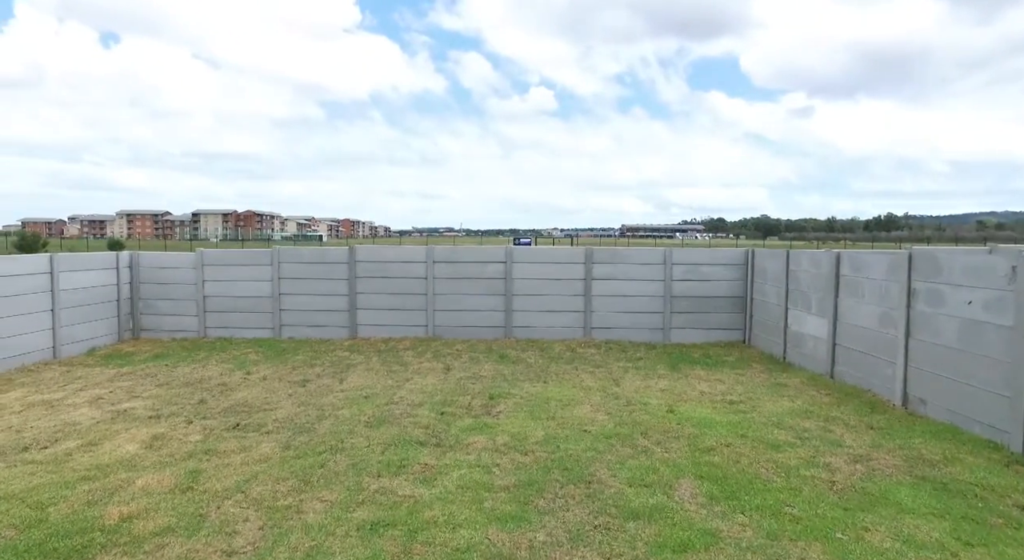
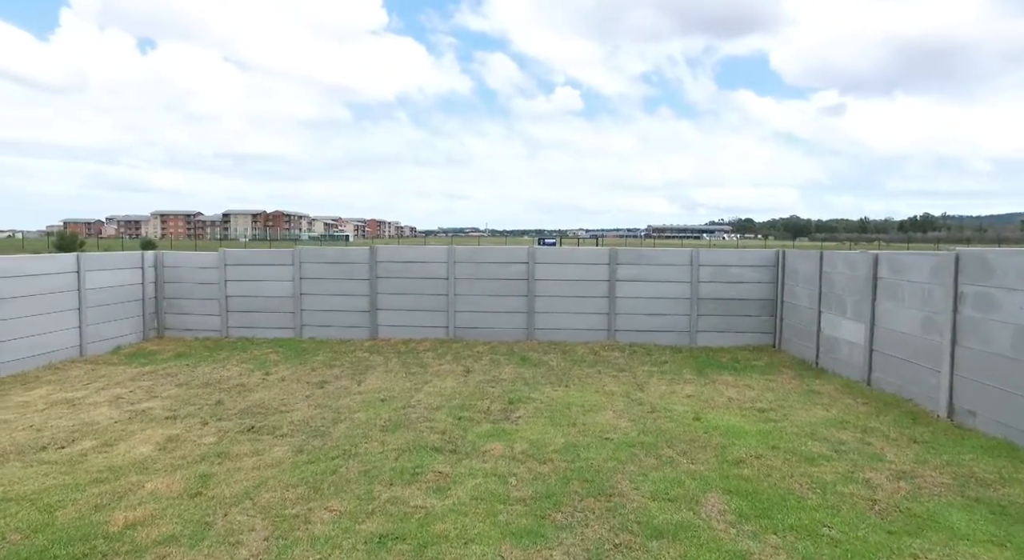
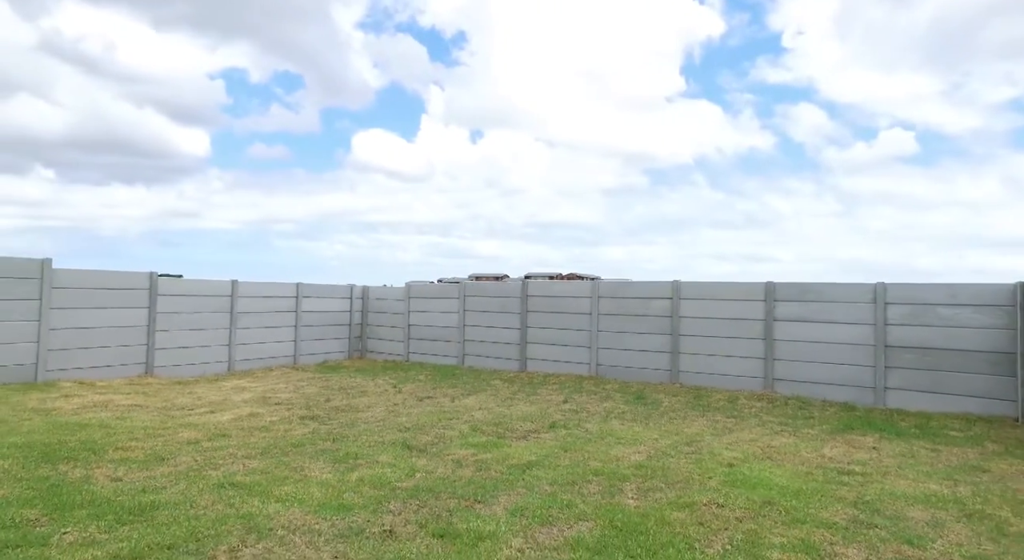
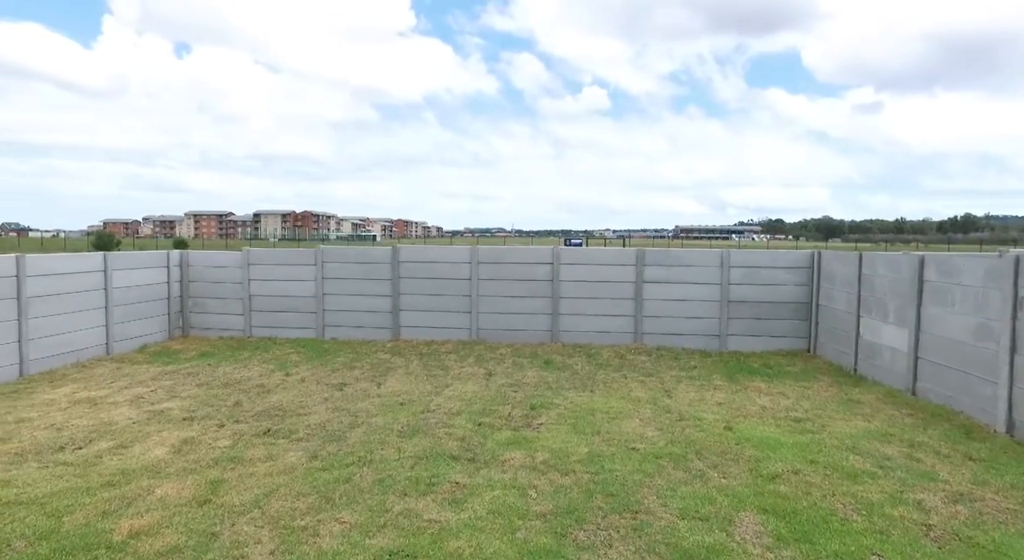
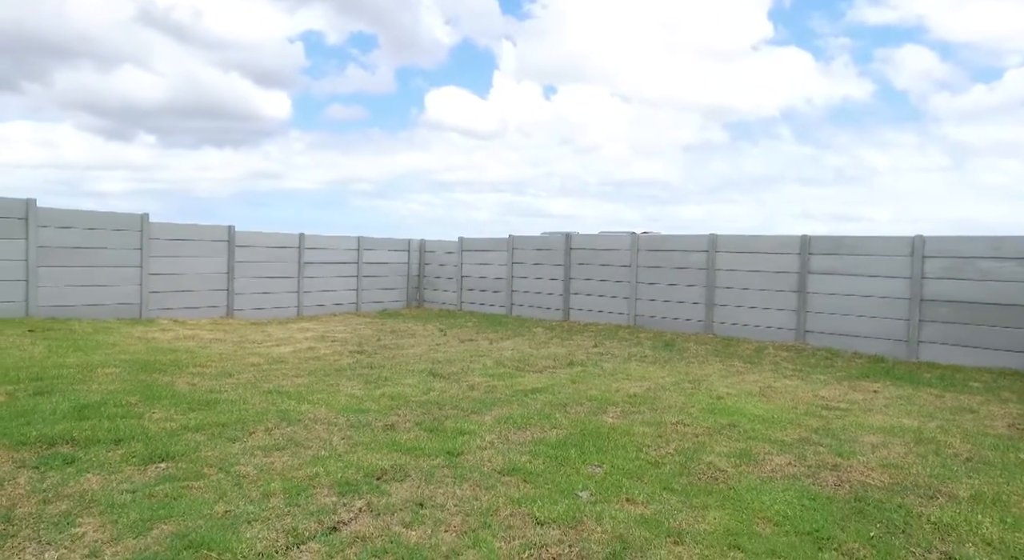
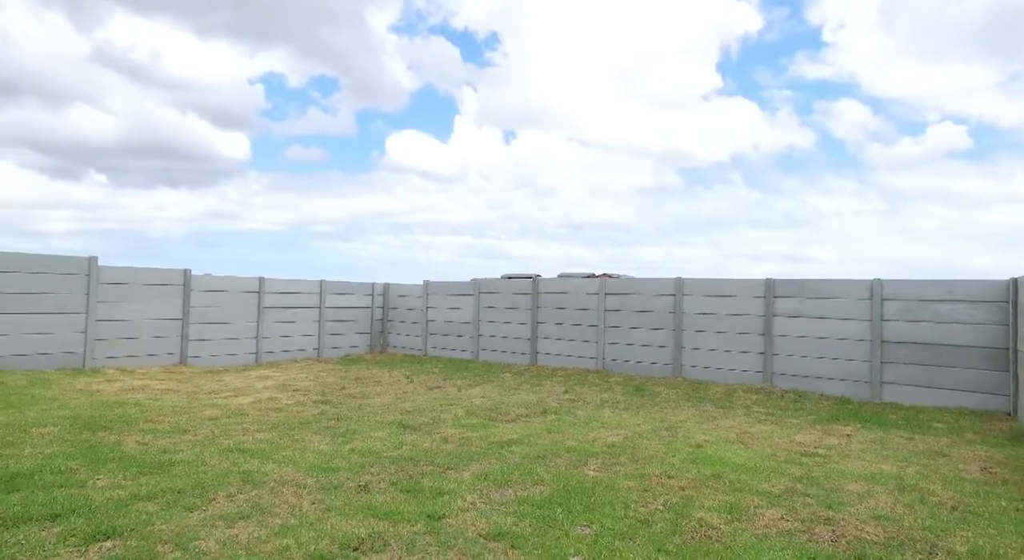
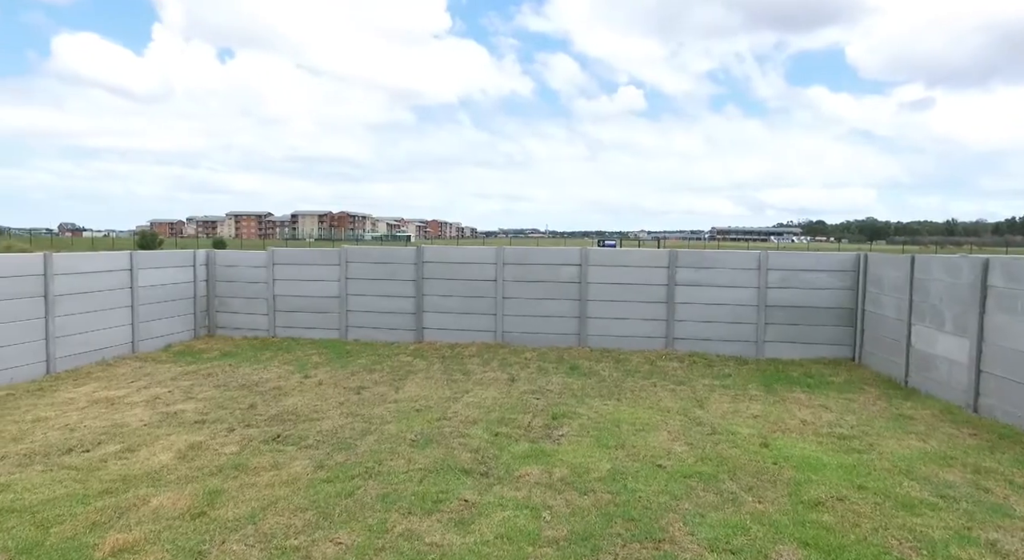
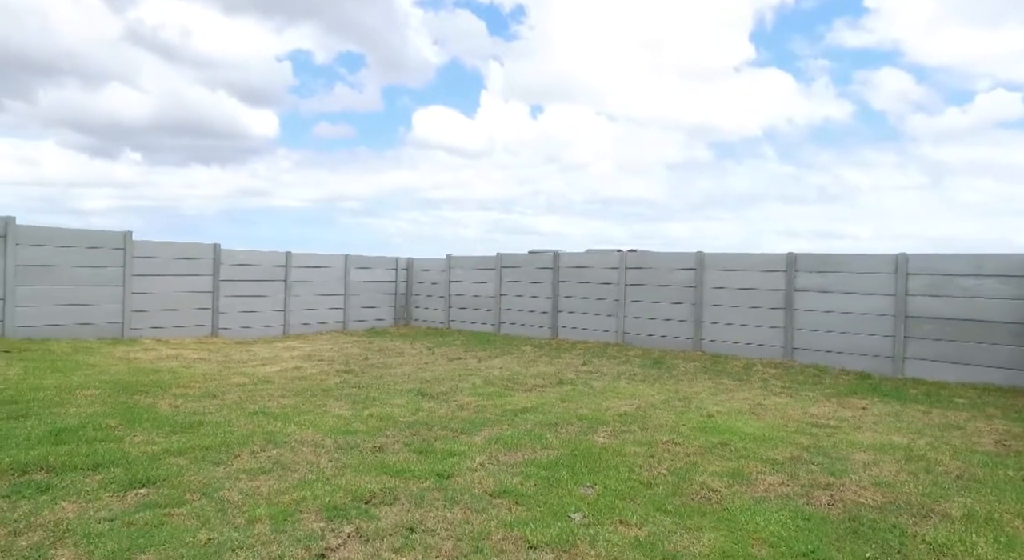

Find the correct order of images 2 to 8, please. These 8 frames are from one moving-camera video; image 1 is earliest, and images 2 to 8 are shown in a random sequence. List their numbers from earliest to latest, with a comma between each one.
2, 4, 7, 3, 6, 8, 5
